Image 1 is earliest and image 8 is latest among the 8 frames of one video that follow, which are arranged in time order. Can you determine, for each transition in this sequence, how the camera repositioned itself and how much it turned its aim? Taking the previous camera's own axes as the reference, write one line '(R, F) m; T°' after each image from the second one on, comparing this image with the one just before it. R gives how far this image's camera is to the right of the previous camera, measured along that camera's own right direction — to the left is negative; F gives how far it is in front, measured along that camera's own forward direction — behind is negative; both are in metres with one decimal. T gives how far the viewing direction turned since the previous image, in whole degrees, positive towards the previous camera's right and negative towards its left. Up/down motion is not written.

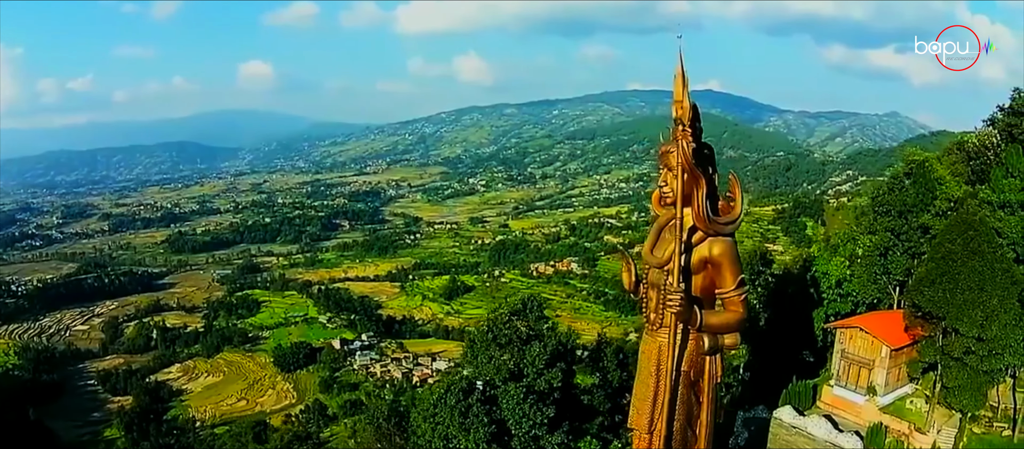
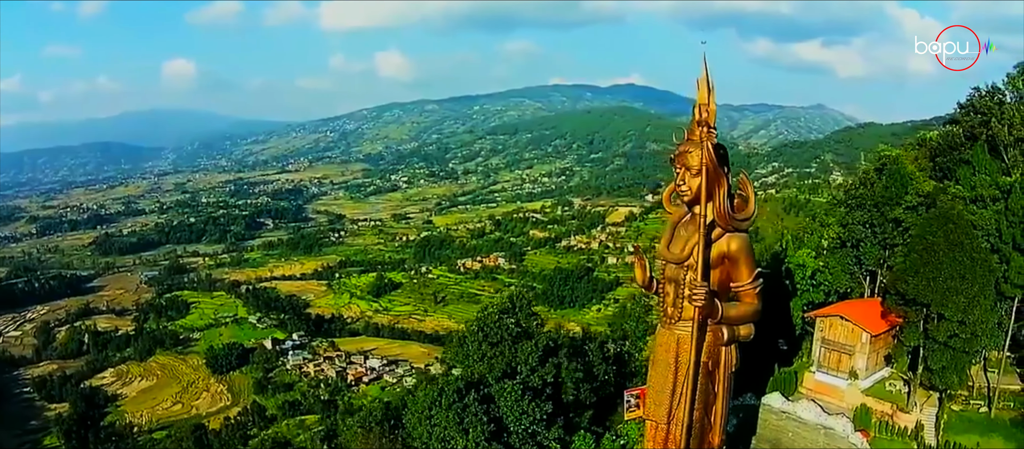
(-0.7, 0.0) m; +7°
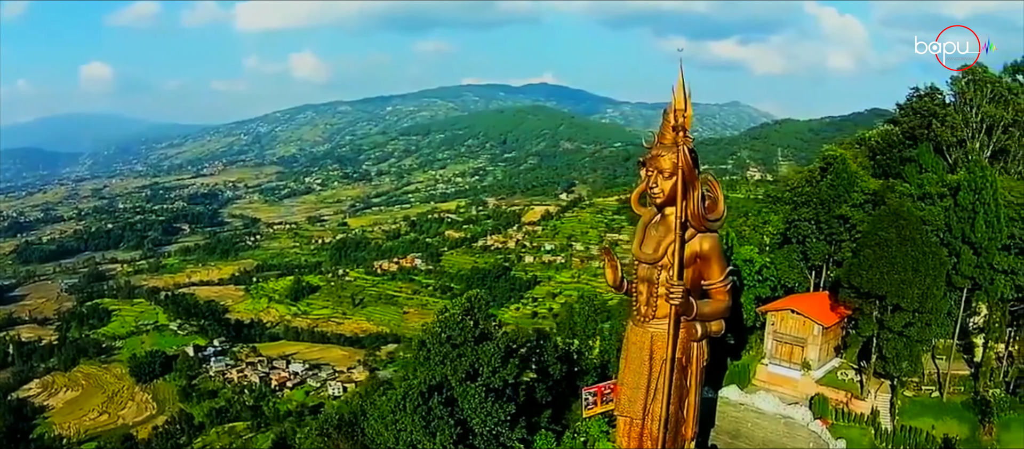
(-0.6, 0.0) m; +6°
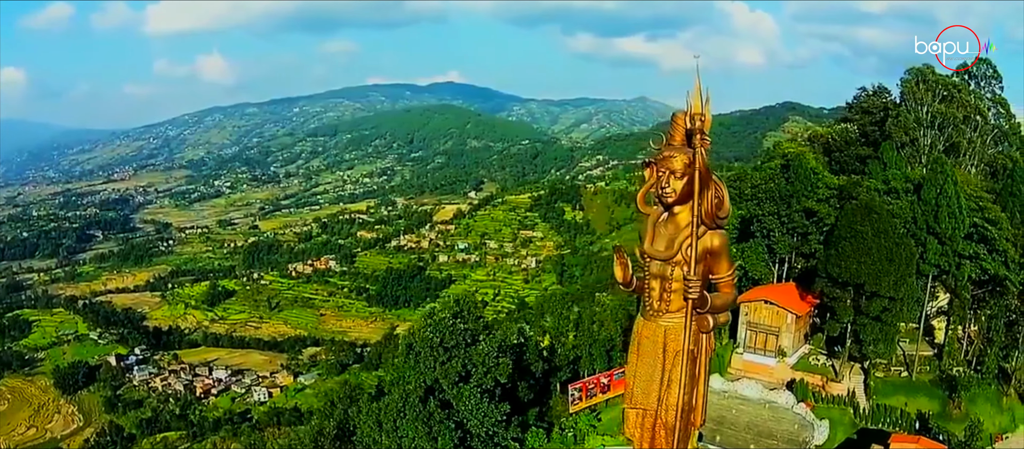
(-1.0, 0.0) m; +8°
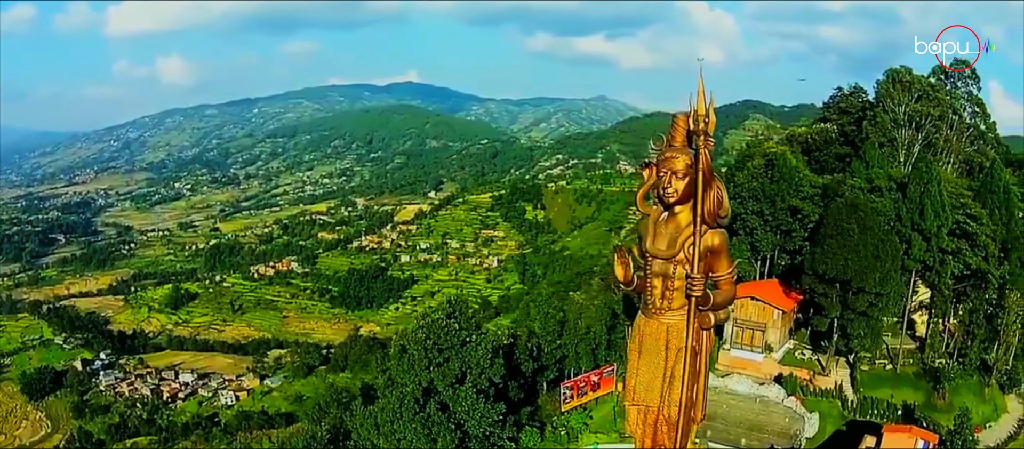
(-0.4, 0.0) m; +4°
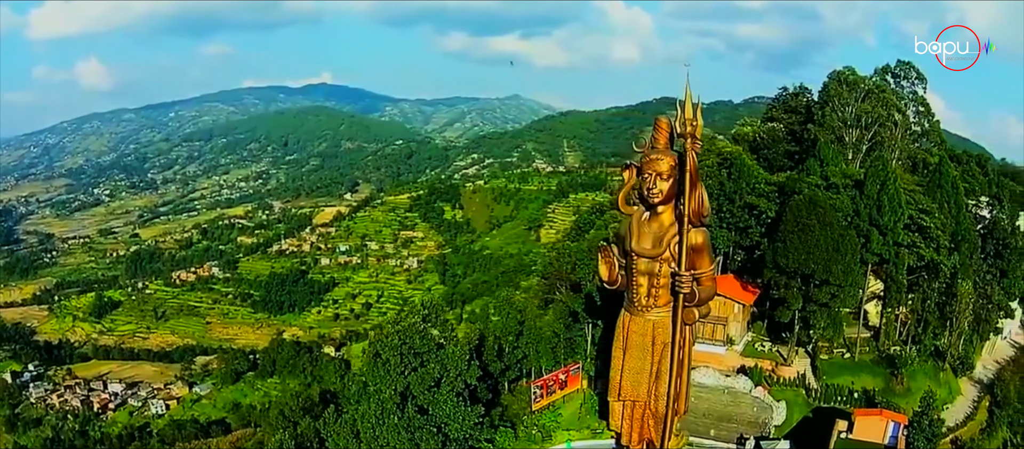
(-0.8, 0.0) m; +7°
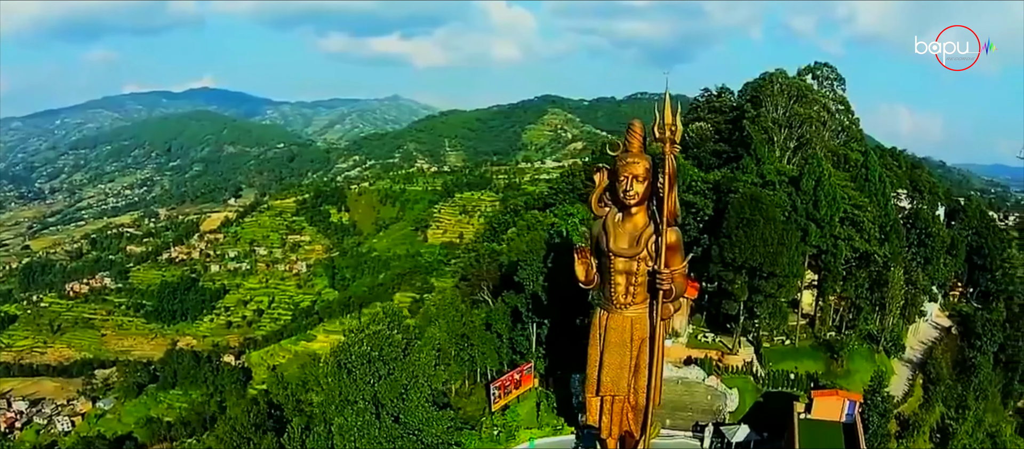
(-1.2, 0.0) m; +10°
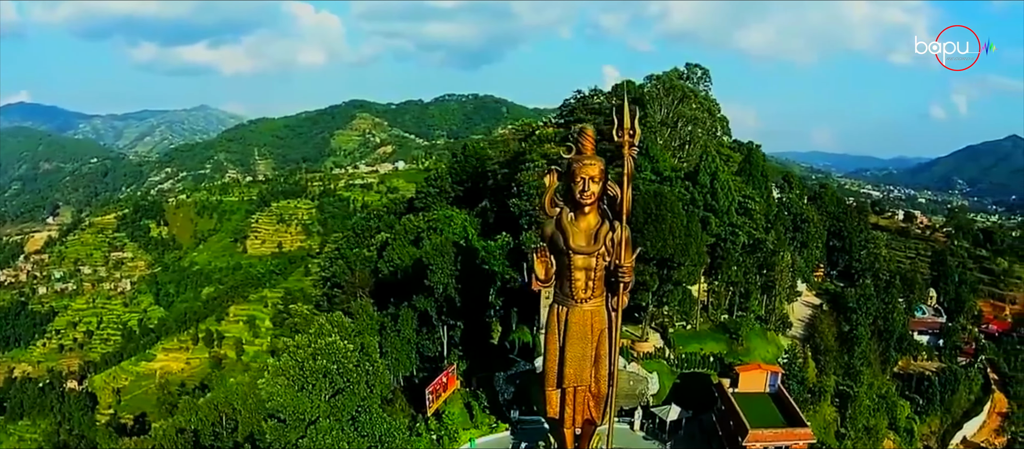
(-1.9, 0.0) m; +17°
